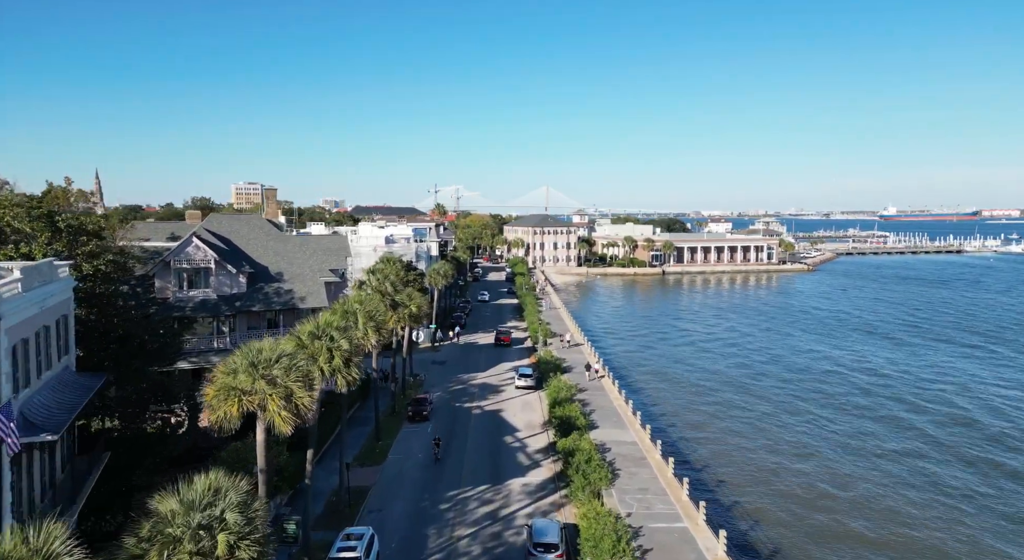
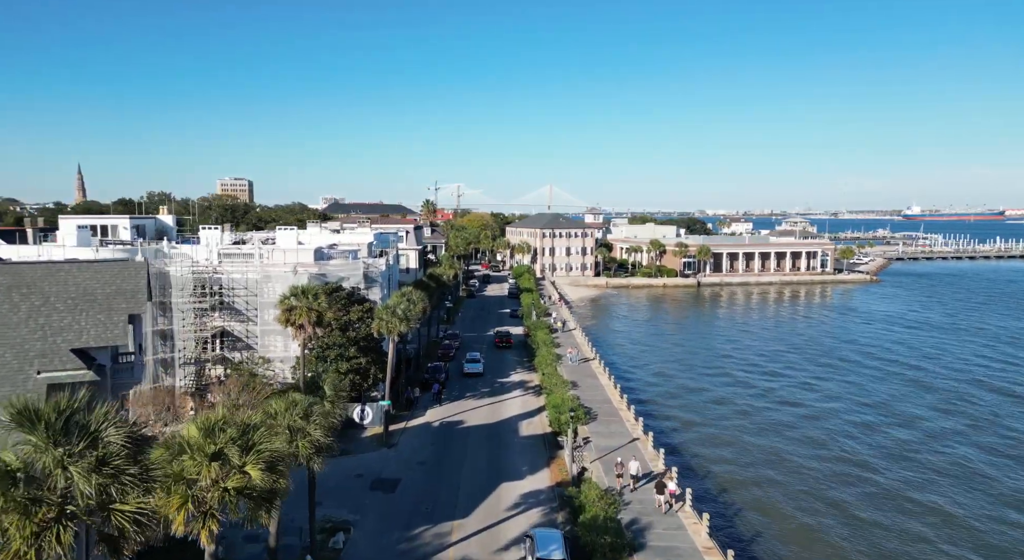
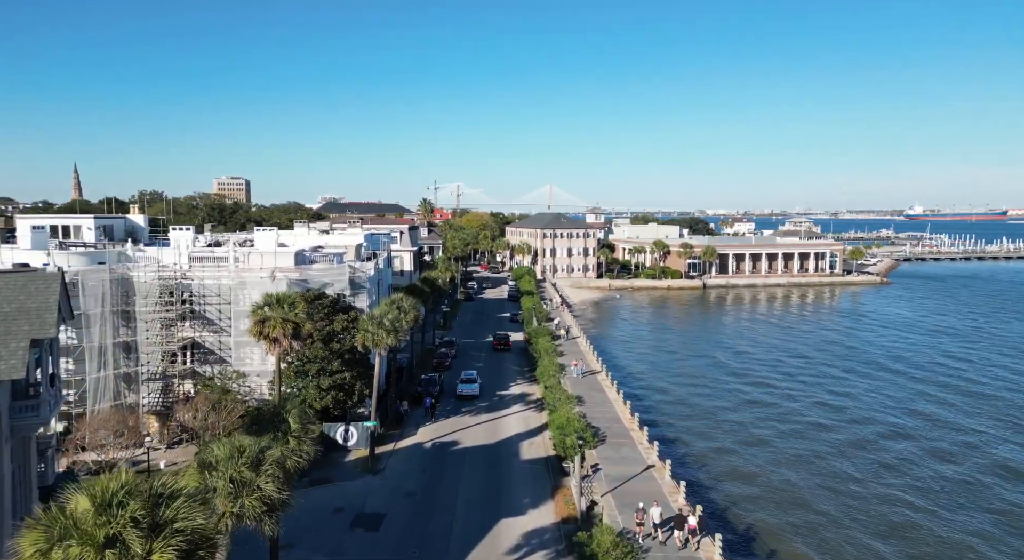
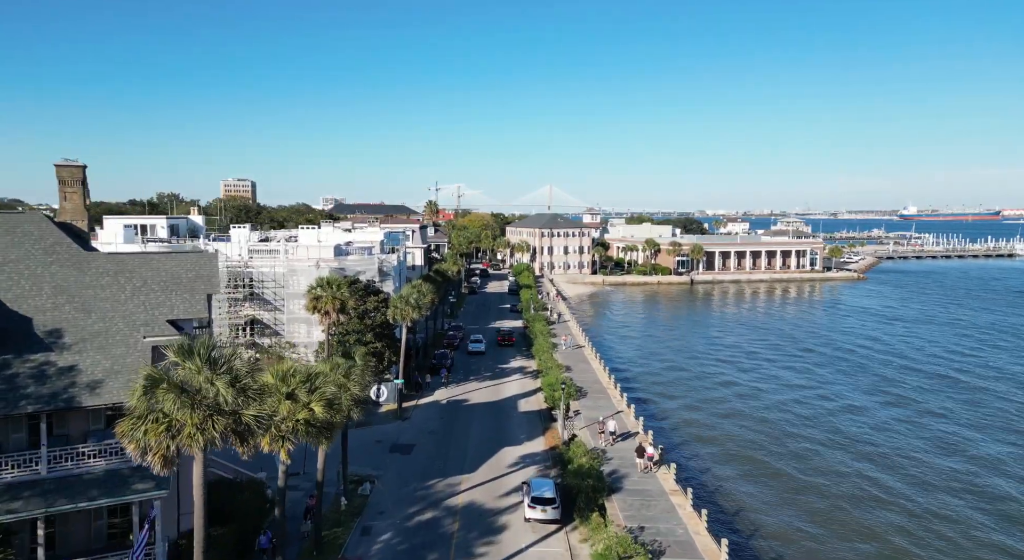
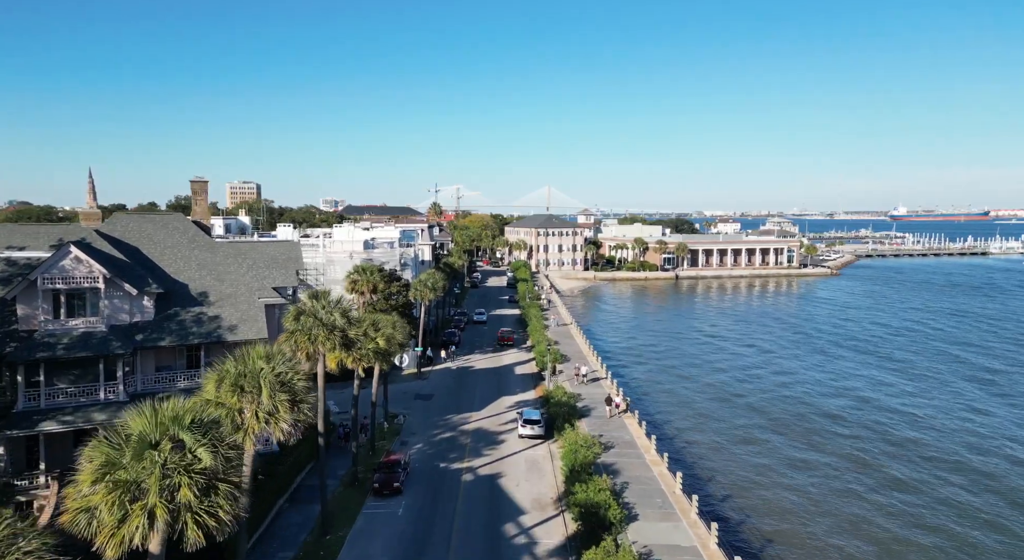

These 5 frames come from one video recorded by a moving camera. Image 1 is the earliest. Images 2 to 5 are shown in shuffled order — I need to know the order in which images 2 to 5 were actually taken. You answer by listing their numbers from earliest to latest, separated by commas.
5, 4, 2, 3
